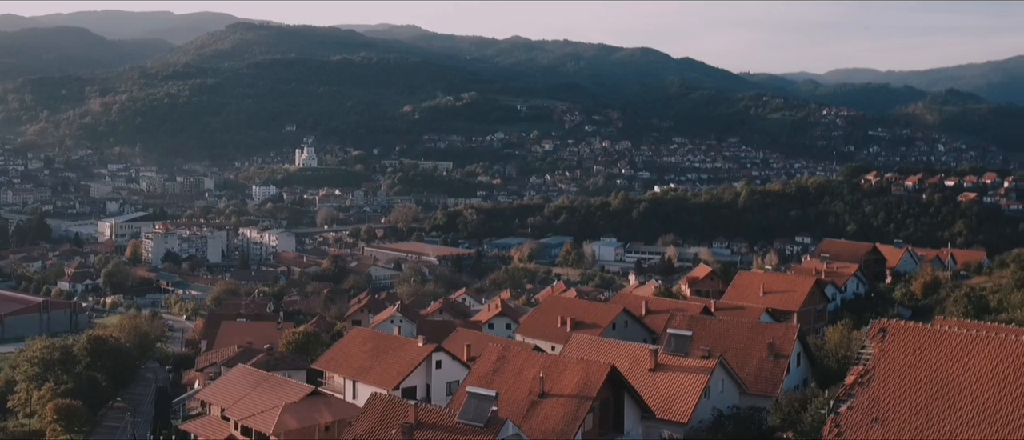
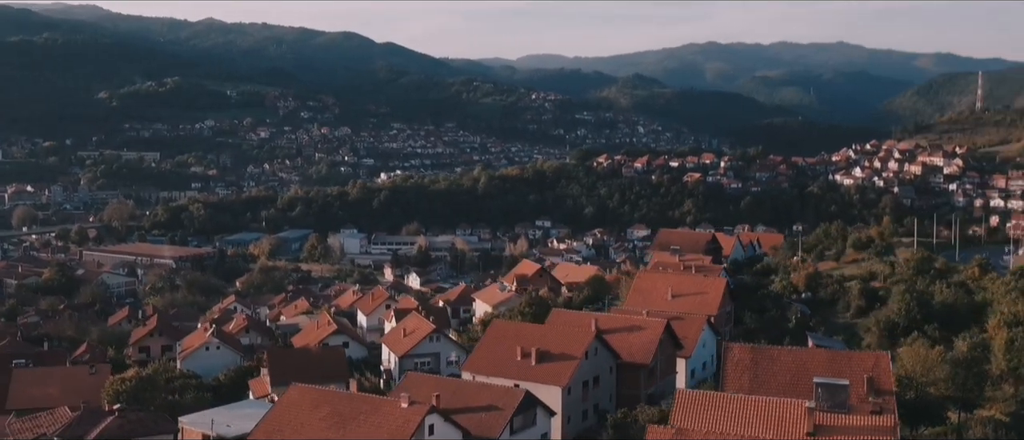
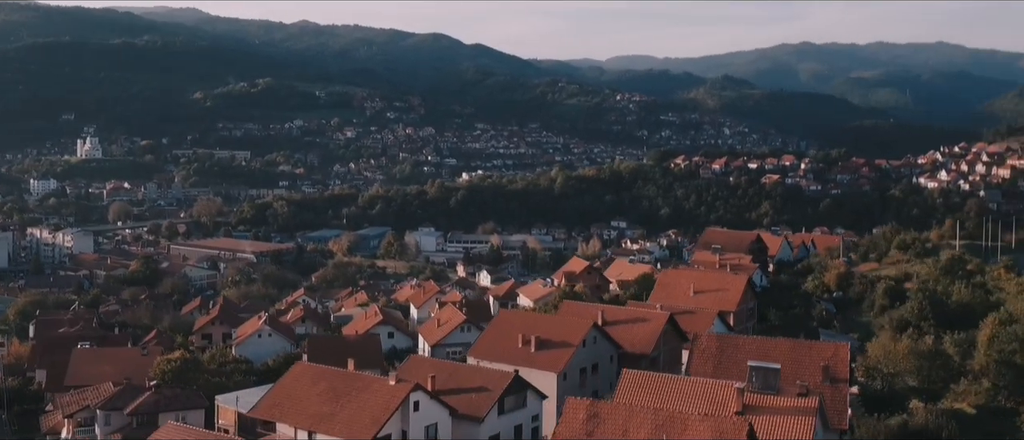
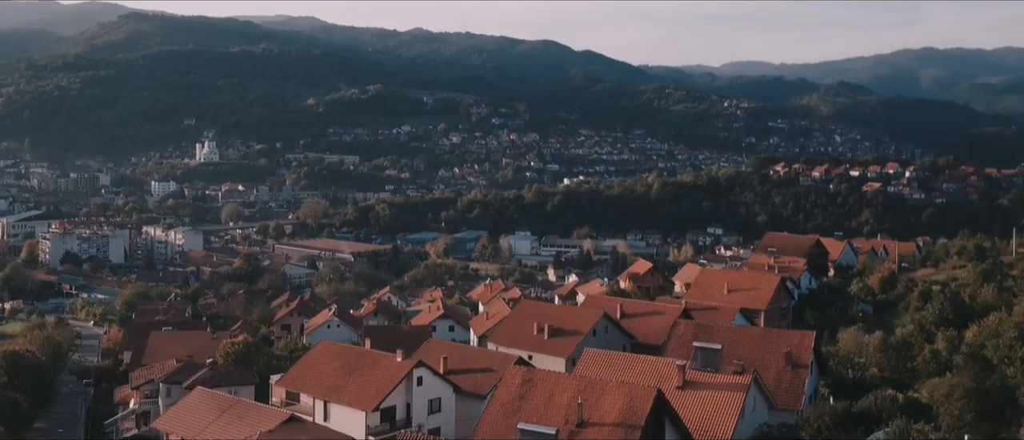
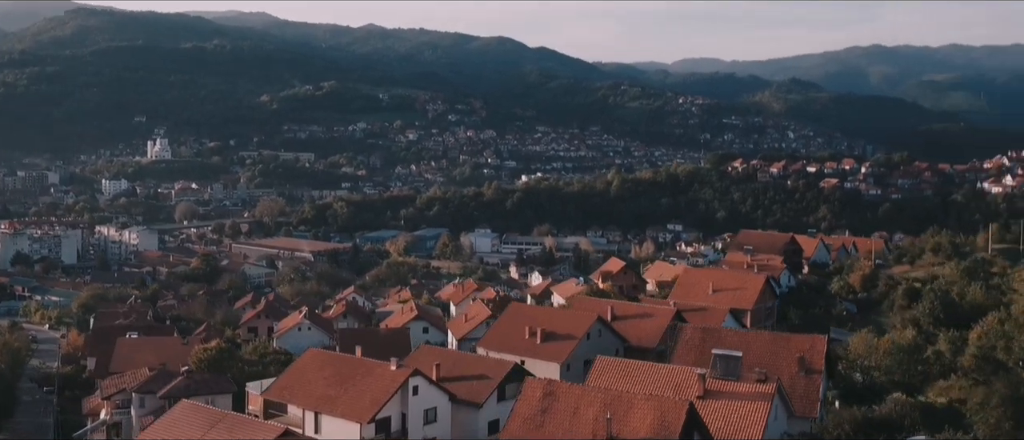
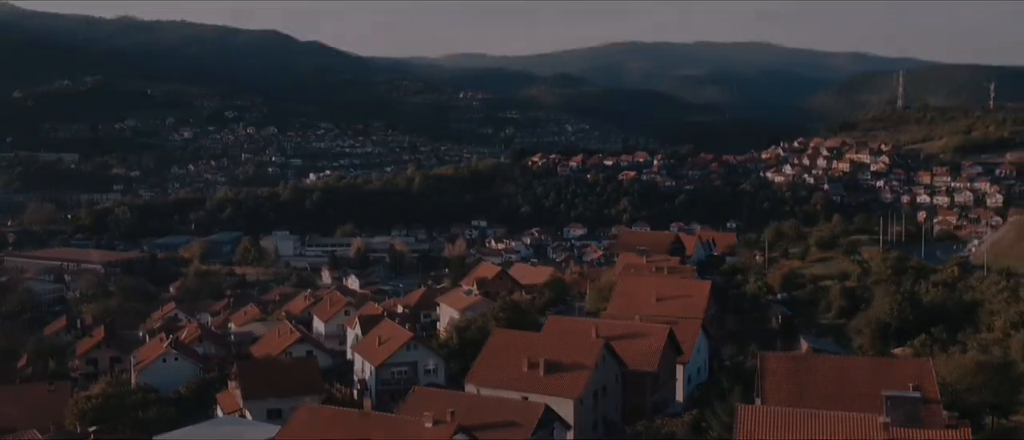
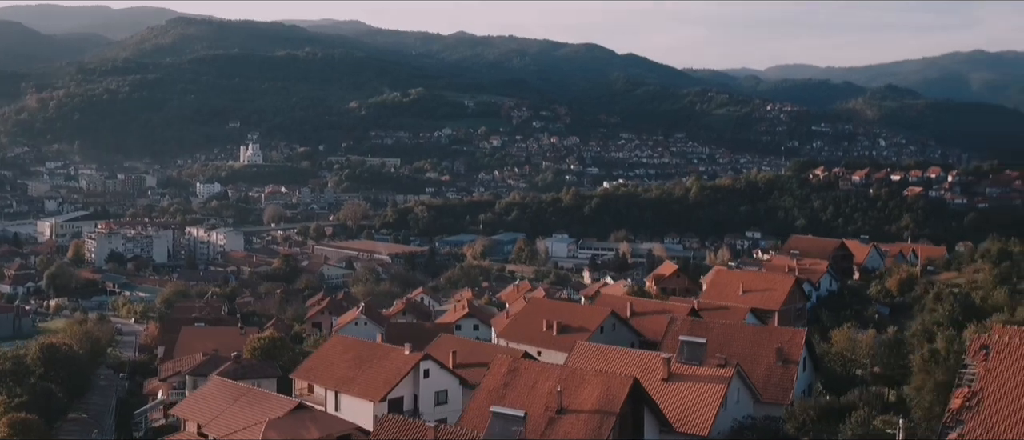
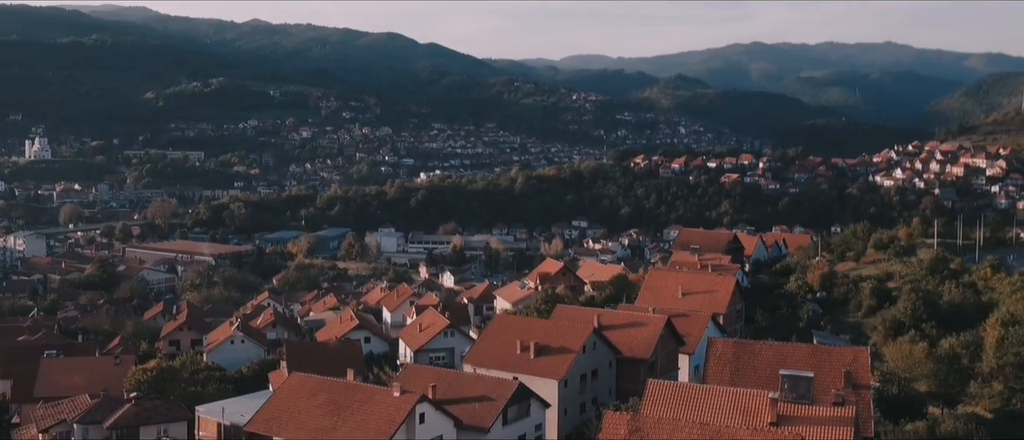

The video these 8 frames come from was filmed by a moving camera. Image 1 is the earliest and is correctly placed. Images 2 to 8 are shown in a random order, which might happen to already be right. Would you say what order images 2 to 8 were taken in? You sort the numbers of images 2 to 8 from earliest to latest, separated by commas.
7, 4, 5, 3, 8, 2, 6
